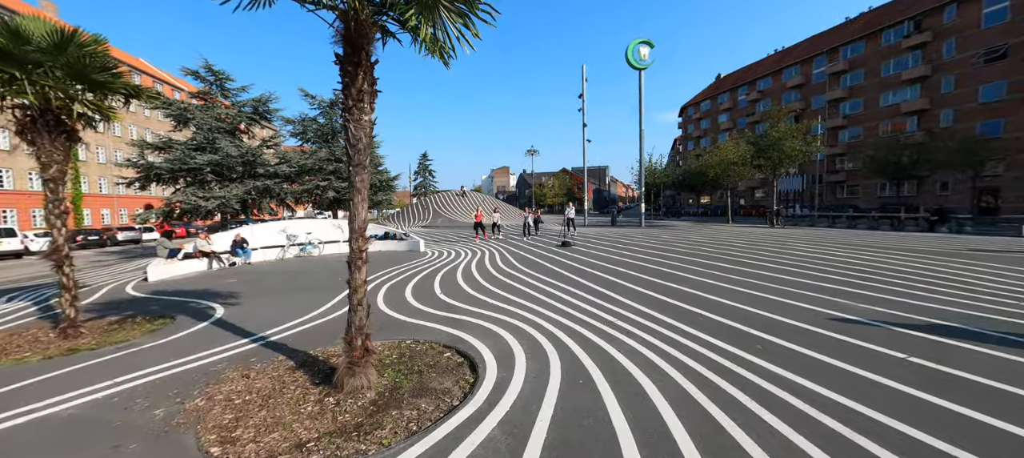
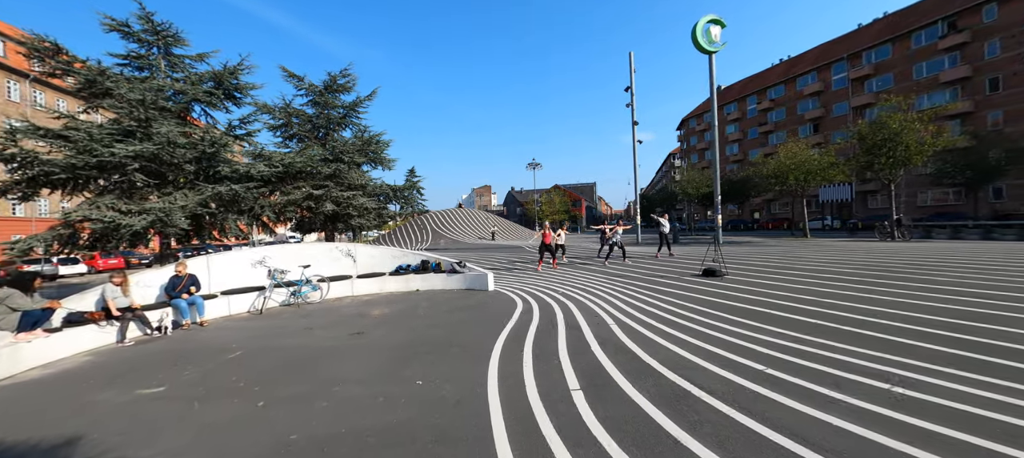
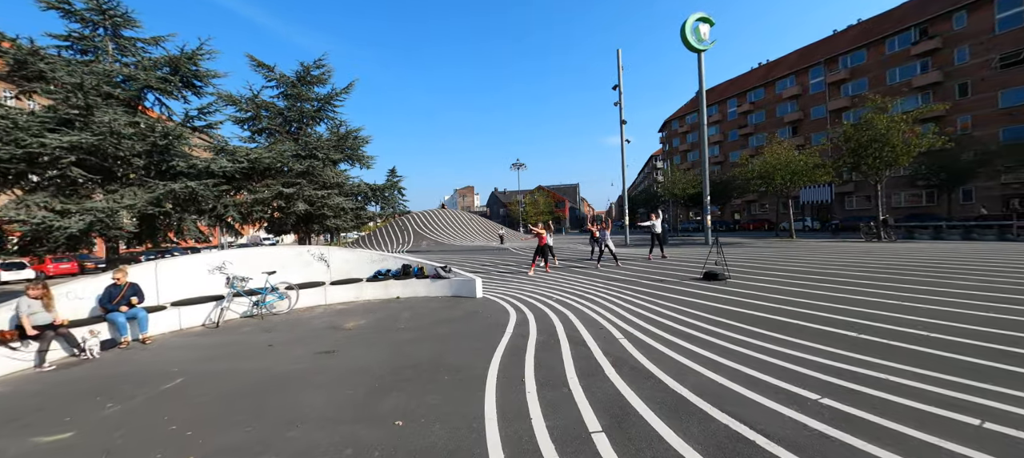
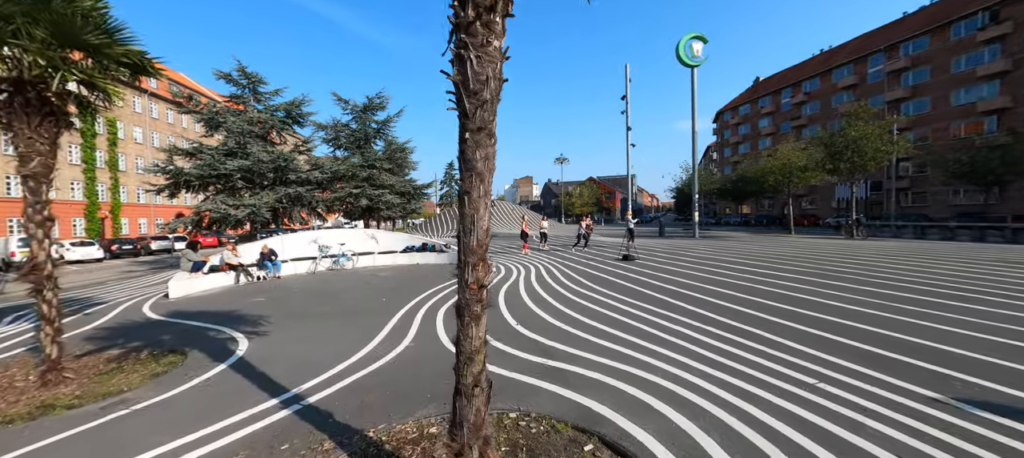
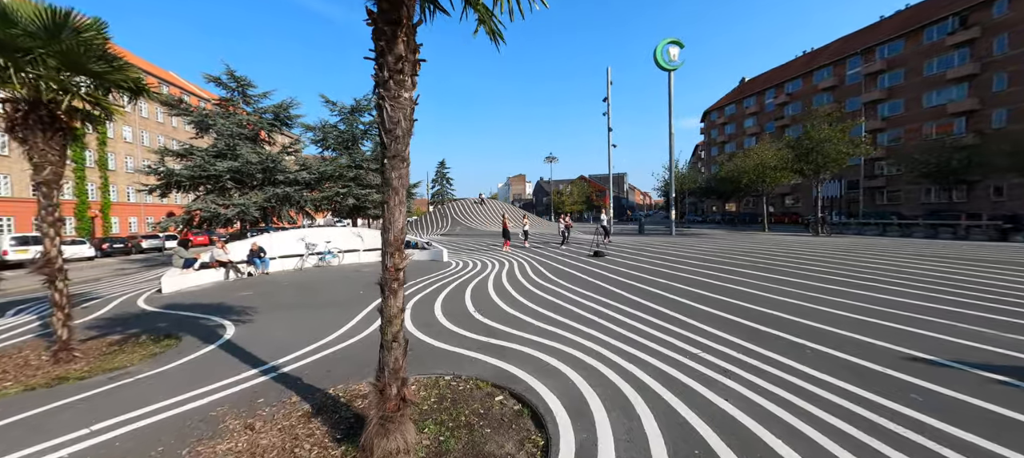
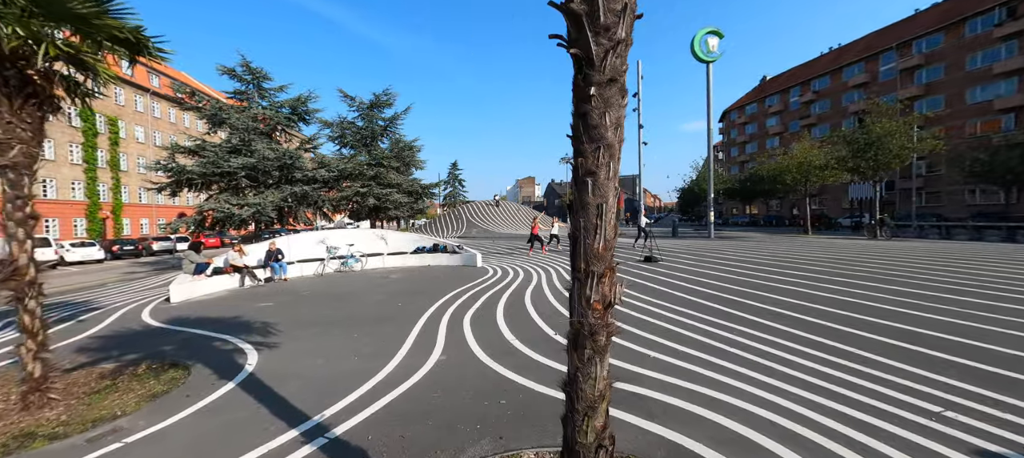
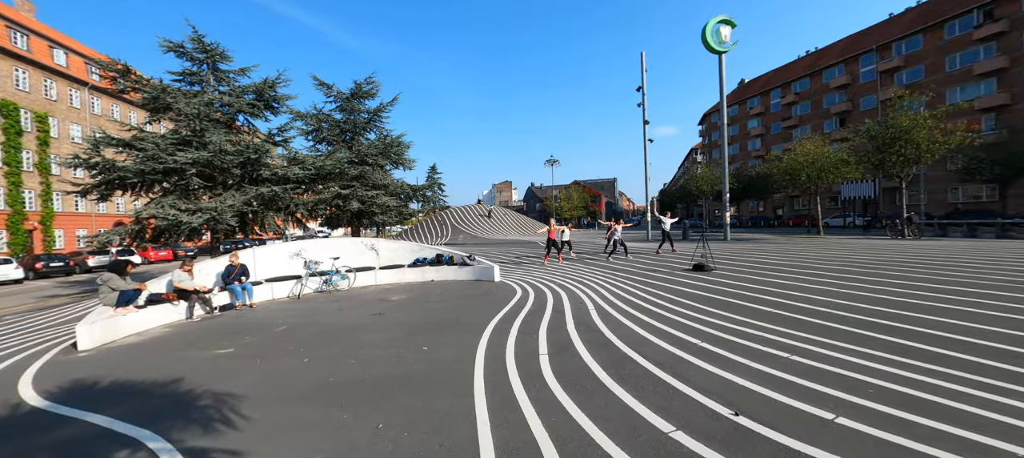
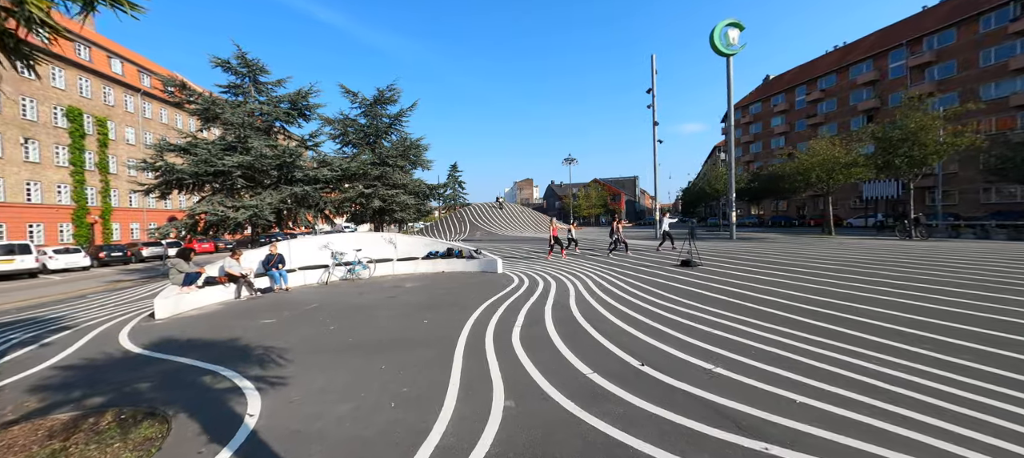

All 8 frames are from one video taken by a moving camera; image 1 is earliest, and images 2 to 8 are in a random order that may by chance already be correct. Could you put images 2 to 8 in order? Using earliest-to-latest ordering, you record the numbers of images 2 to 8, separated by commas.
5, 4, 6, 8, 7, 2, 3
